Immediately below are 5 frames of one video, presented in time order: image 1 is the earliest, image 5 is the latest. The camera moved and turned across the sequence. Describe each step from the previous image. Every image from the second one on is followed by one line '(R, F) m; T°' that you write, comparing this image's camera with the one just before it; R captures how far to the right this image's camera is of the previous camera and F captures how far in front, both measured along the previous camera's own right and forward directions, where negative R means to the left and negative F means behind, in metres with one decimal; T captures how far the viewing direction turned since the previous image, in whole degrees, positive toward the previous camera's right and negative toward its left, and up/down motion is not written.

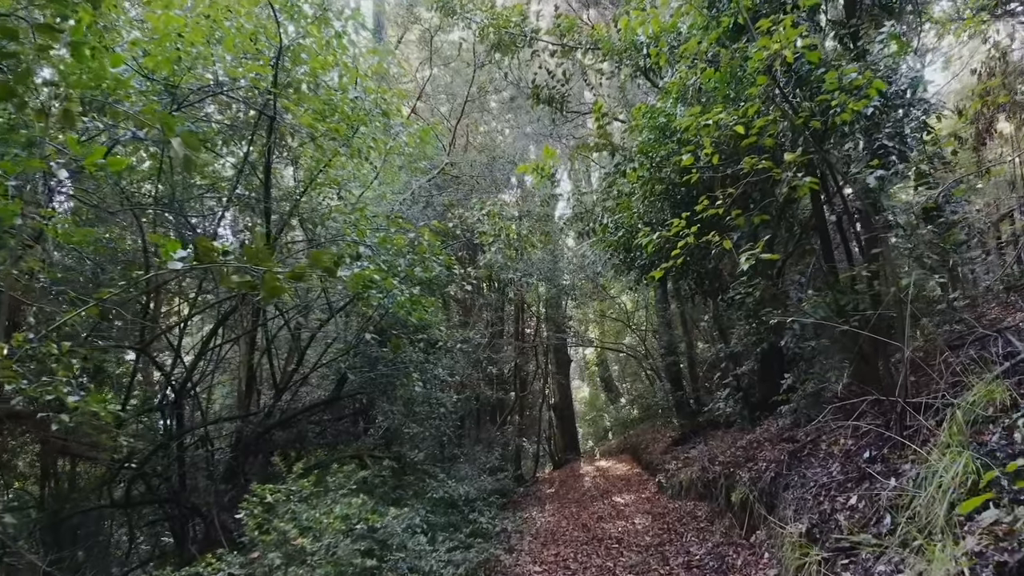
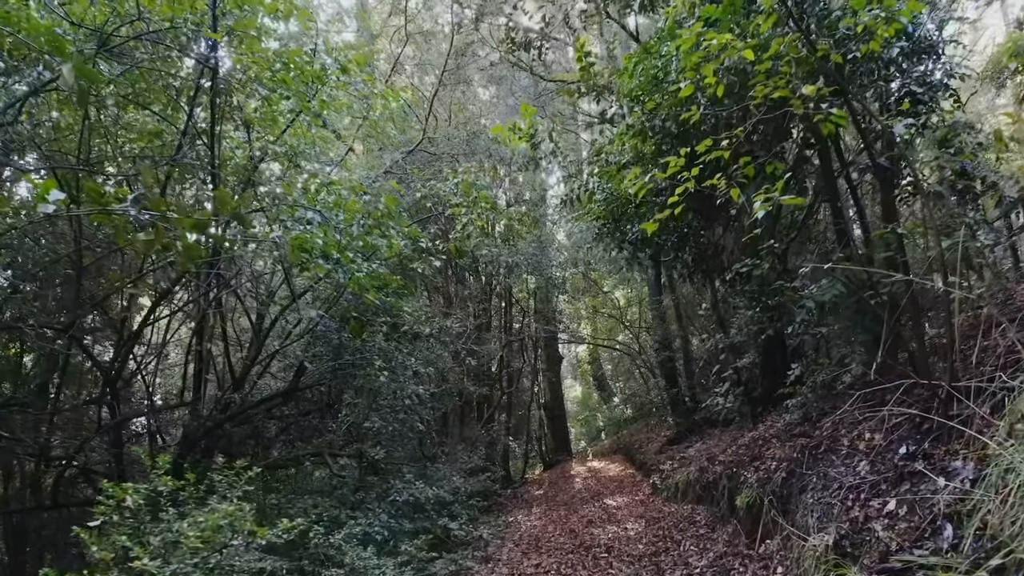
(+0.2, +0.9) m; +1°
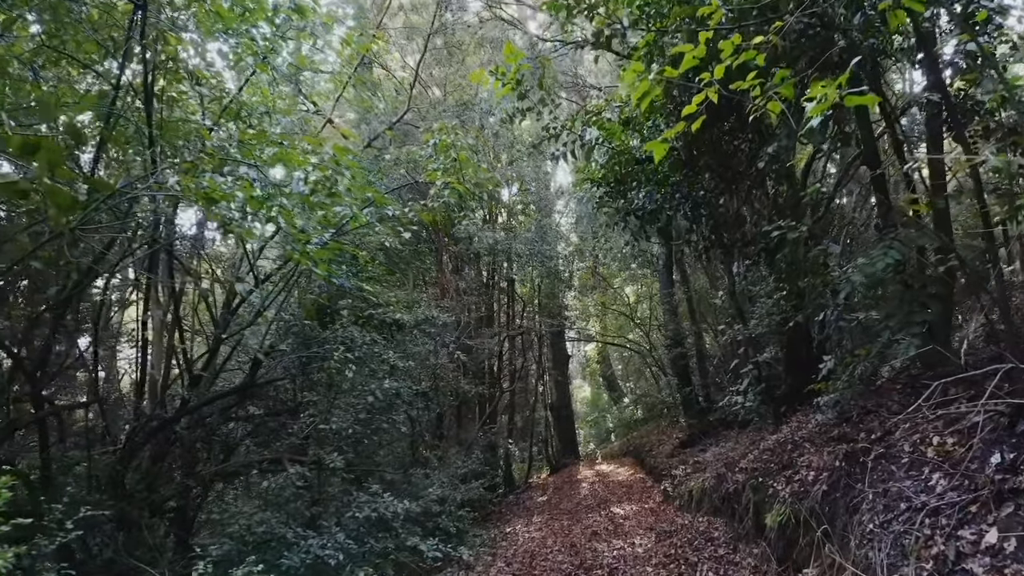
(+0.3, +1.0) m; -1°
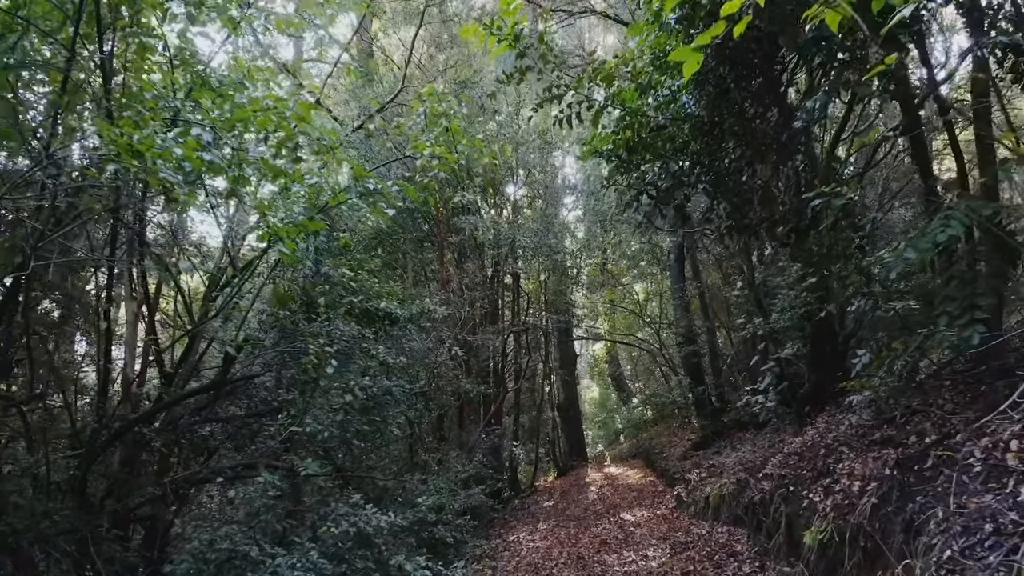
(+0.1, +0.6) m; -1°
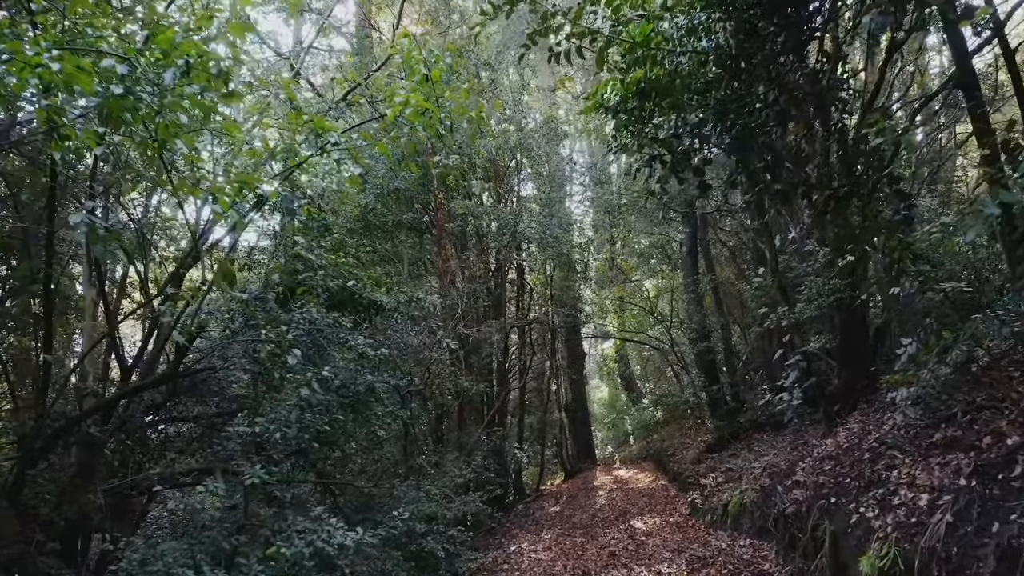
(+0.1, +0.8) m; -1°
